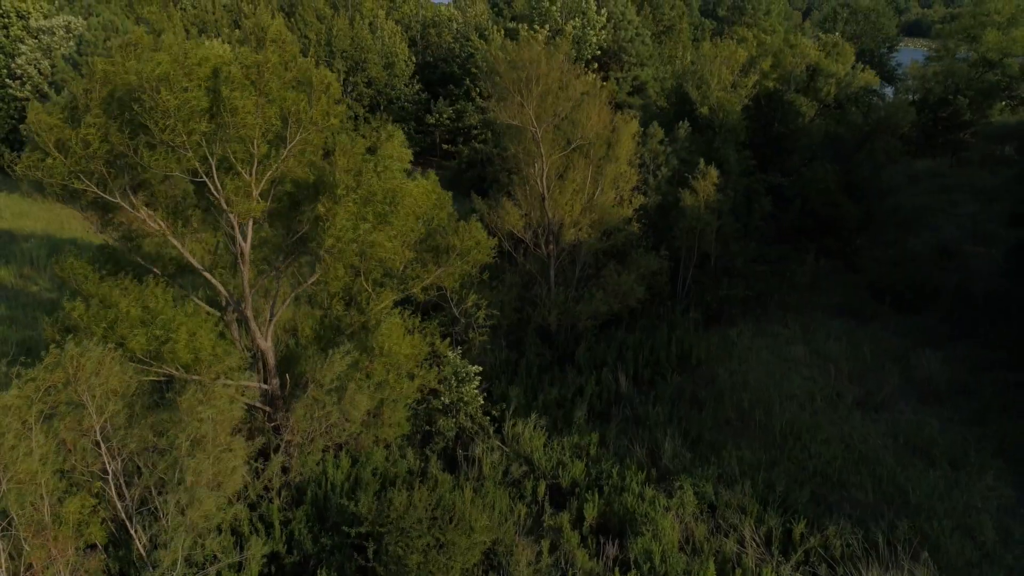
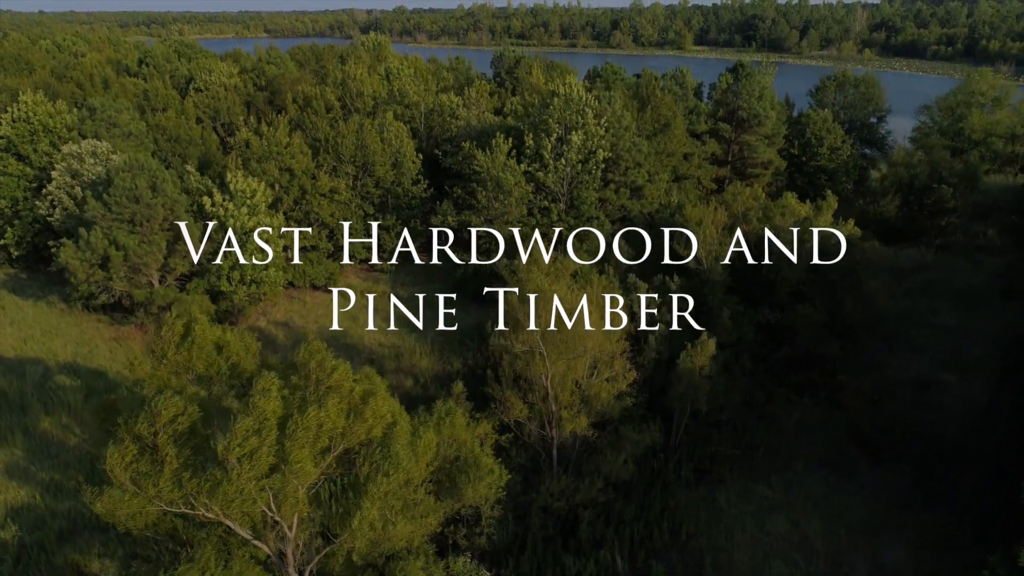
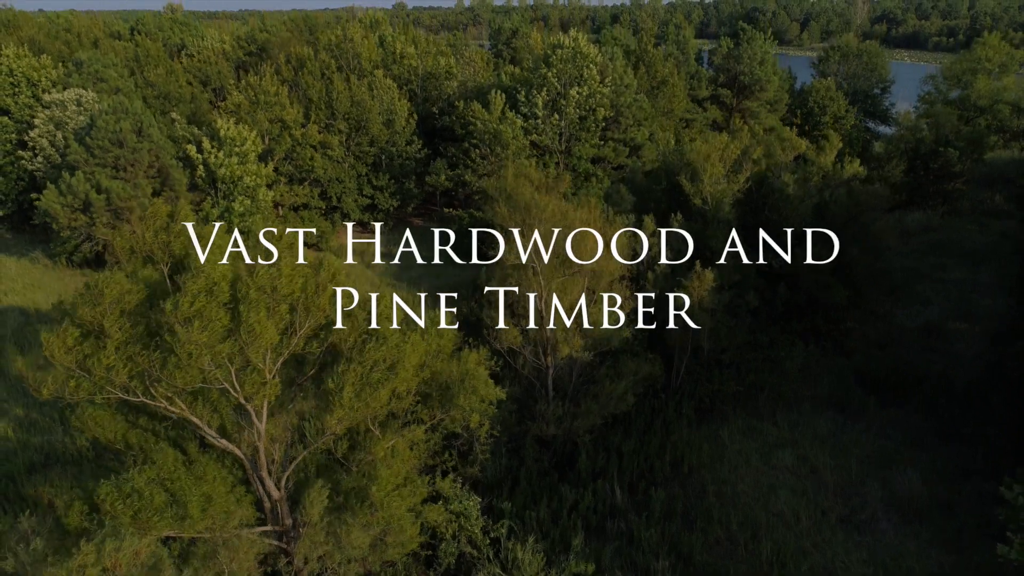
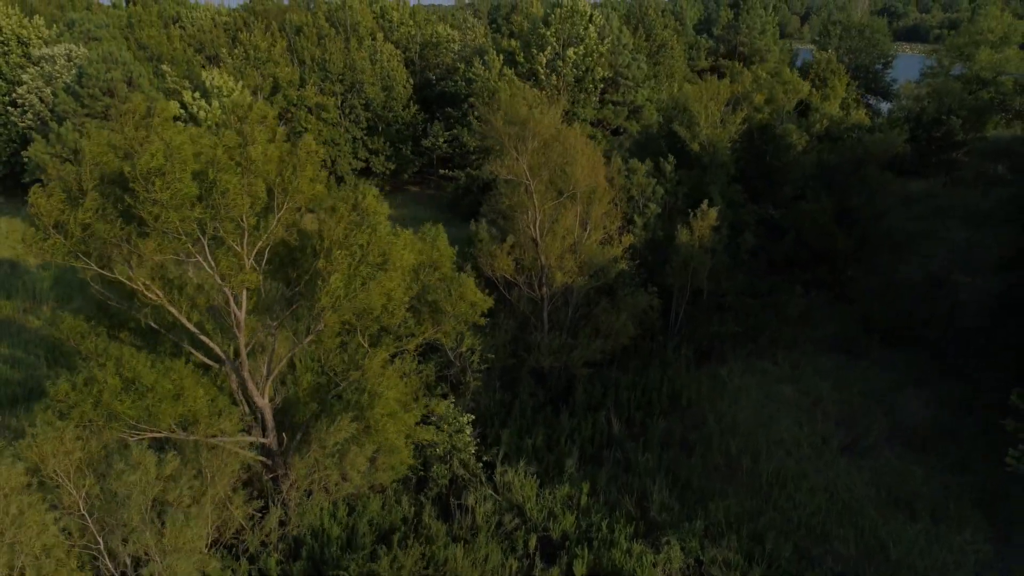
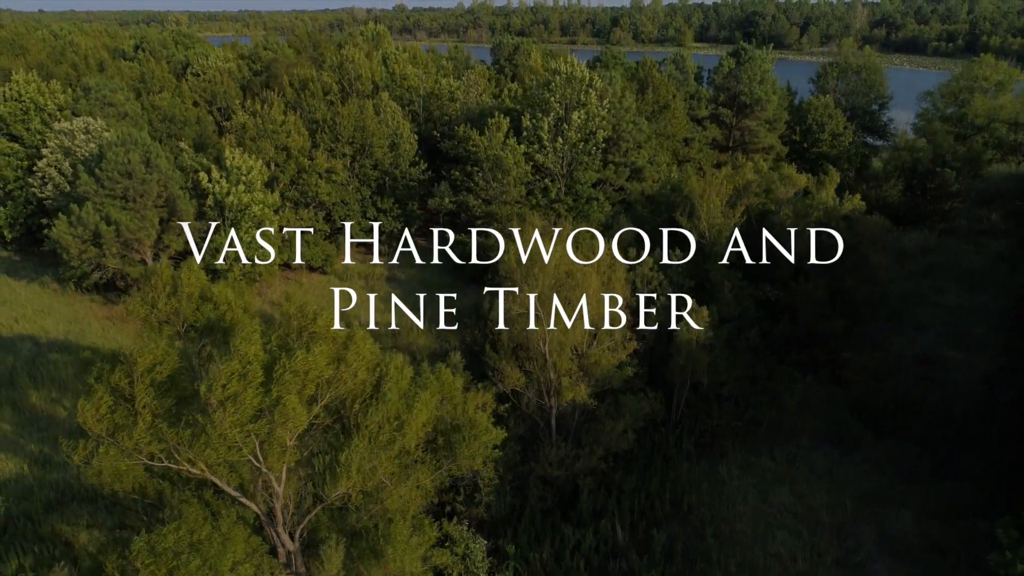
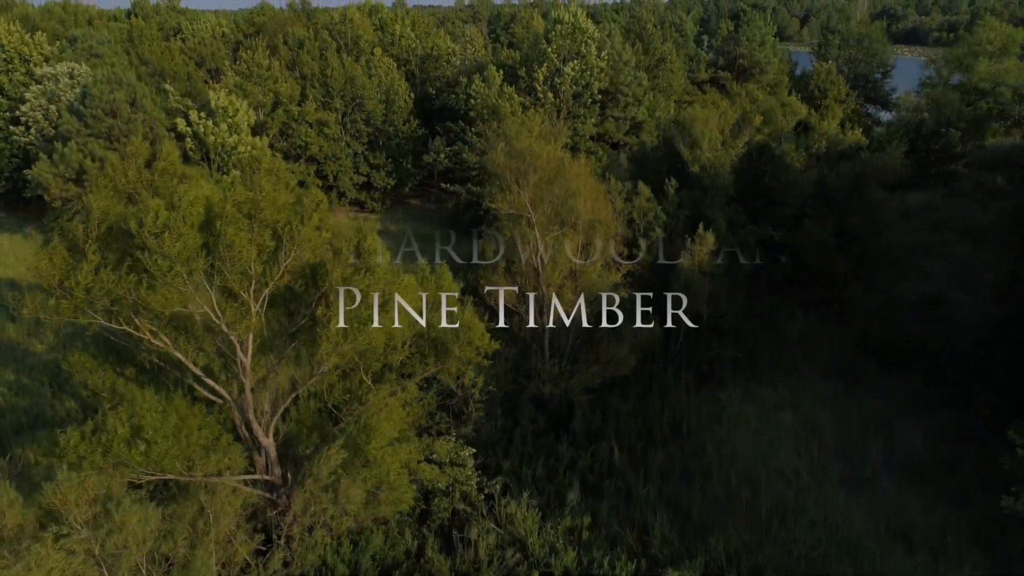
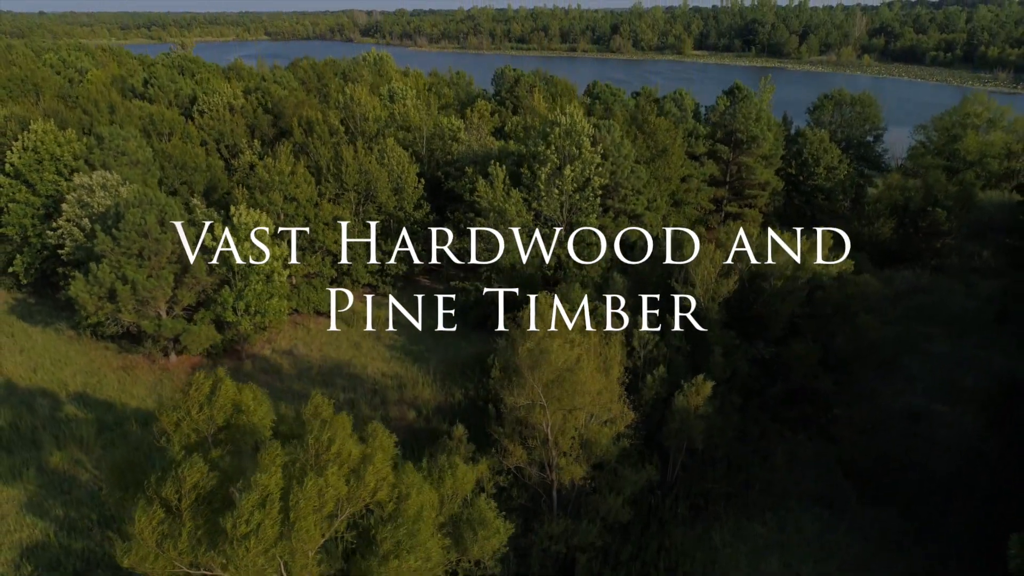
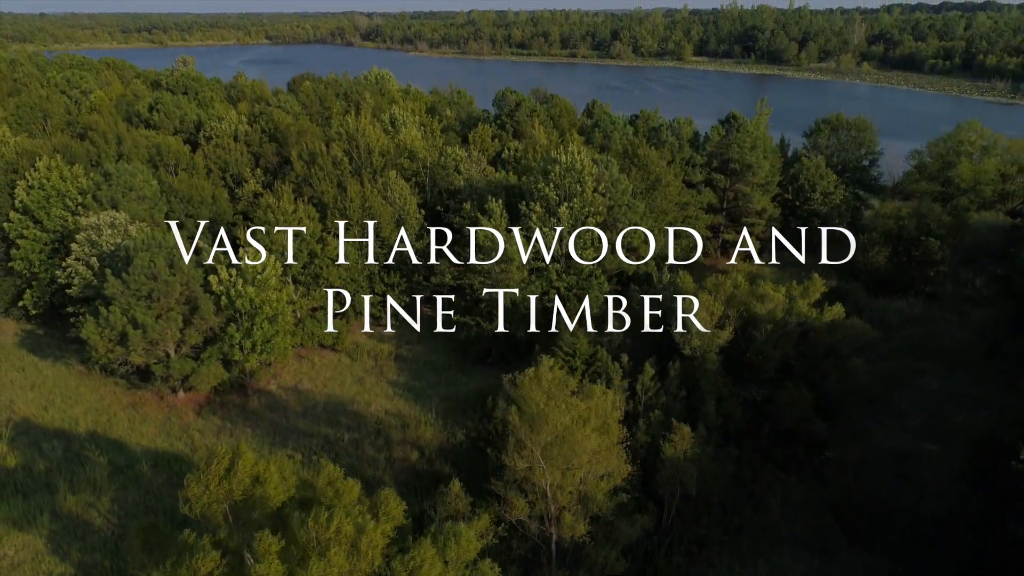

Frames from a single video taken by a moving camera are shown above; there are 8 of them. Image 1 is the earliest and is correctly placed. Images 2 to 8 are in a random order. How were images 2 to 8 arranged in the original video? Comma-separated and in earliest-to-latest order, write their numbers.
4, 6, 3, 5, 2, 7, 8
